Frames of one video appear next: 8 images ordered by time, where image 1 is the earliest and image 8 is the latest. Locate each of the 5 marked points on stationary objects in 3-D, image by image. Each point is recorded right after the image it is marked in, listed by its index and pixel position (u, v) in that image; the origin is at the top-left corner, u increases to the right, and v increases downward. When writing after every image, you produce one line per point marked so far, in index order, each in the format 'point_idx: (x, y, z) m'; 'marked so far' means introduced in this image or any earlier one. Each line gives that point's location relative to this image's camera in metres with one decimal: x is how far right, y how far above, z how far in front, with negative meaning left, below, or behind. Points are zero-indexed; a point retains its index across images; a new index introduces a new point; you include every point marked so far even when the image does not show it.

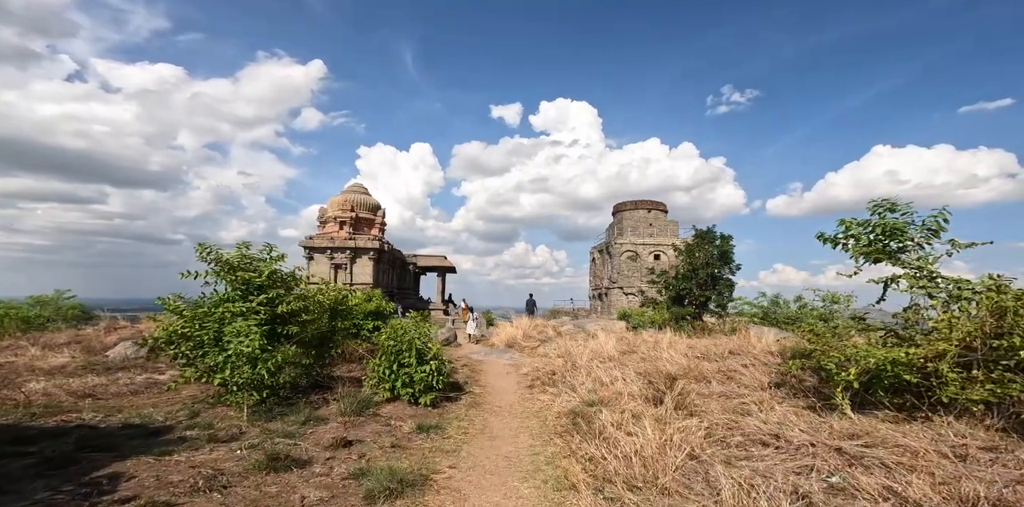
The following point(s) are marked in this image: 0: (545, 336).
0: (+1.3, -3.3, +18.9) m
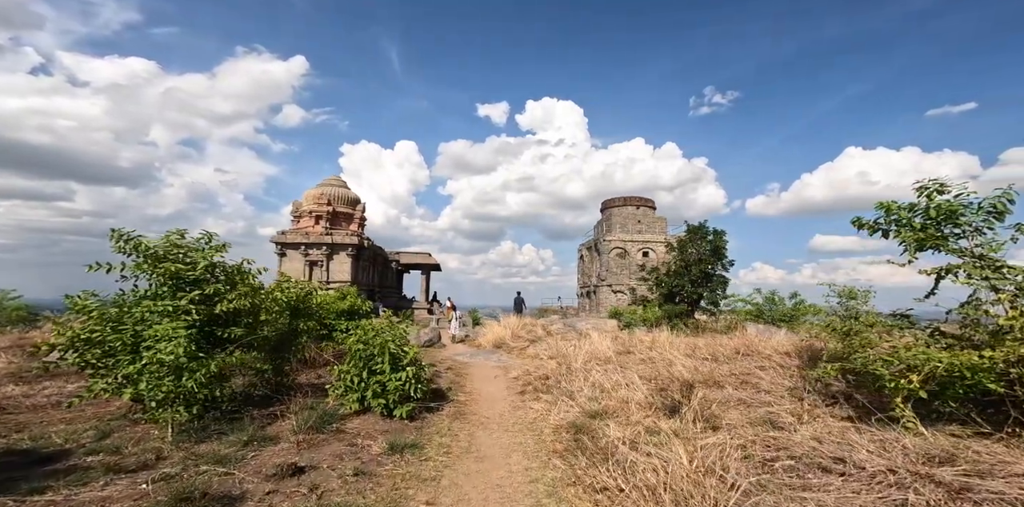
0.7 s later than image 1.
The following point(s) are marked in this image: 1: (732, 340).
0: (+0.8, -3.2, +18.0) m
1: (+5.8, -2.3, +12.3) m
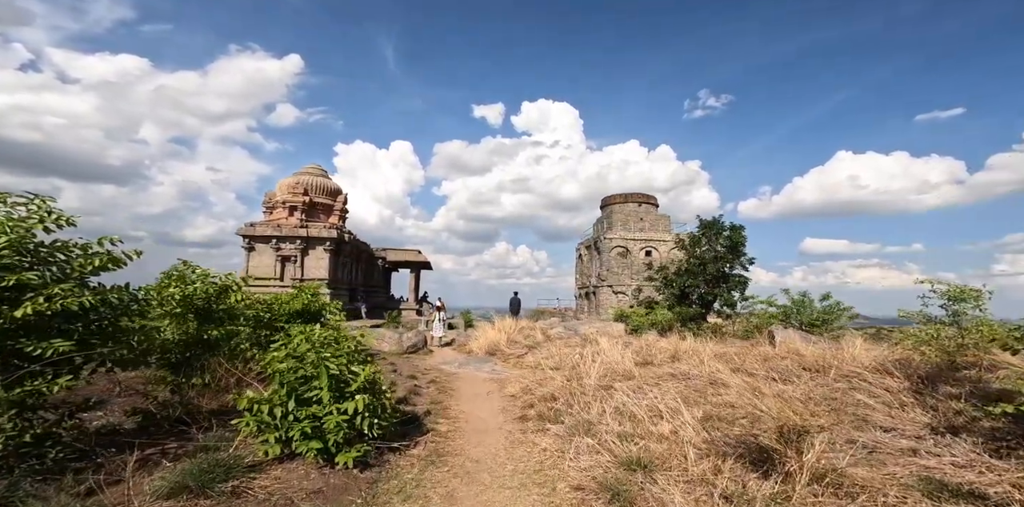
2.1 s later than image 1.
0: (+0.7, -3.0, +15.9) m
1: (+5.7, -2.1, +10.2) m
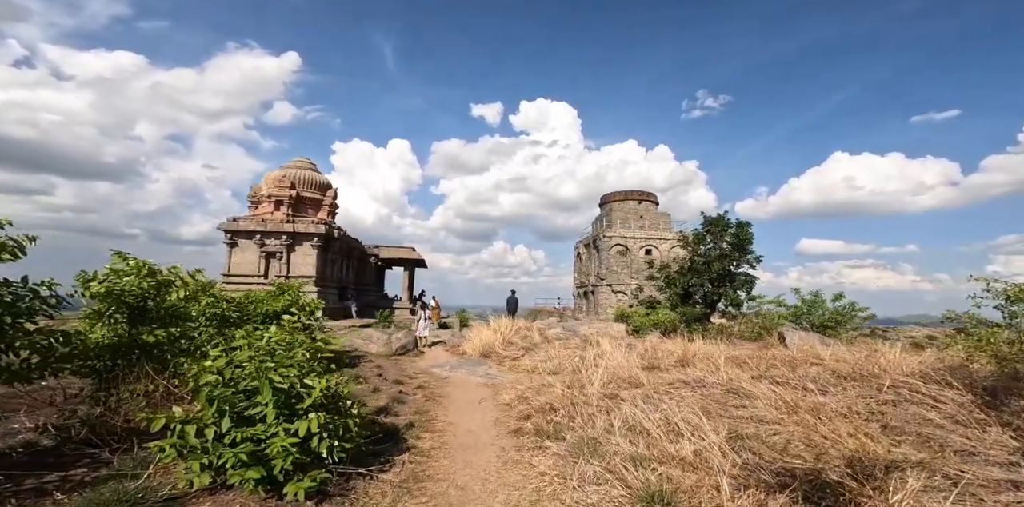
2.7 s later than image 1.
0: (+0.6, -2.9, +15.1) m
1: (+5.6, -2.0, +9.4) m
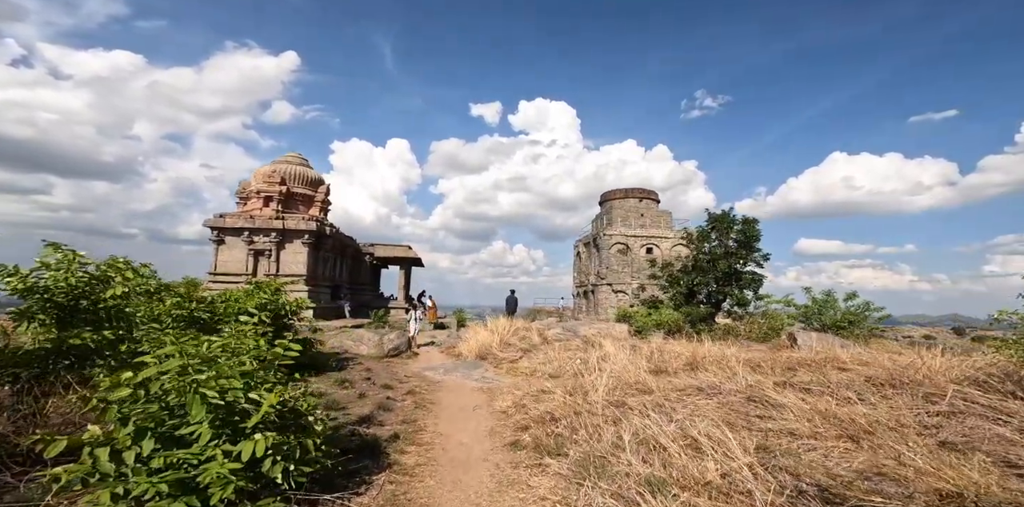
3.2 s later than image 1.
0: (+0.5, -2.8, +14.4) m
1: (+5.6, -2.0, +8.8) m
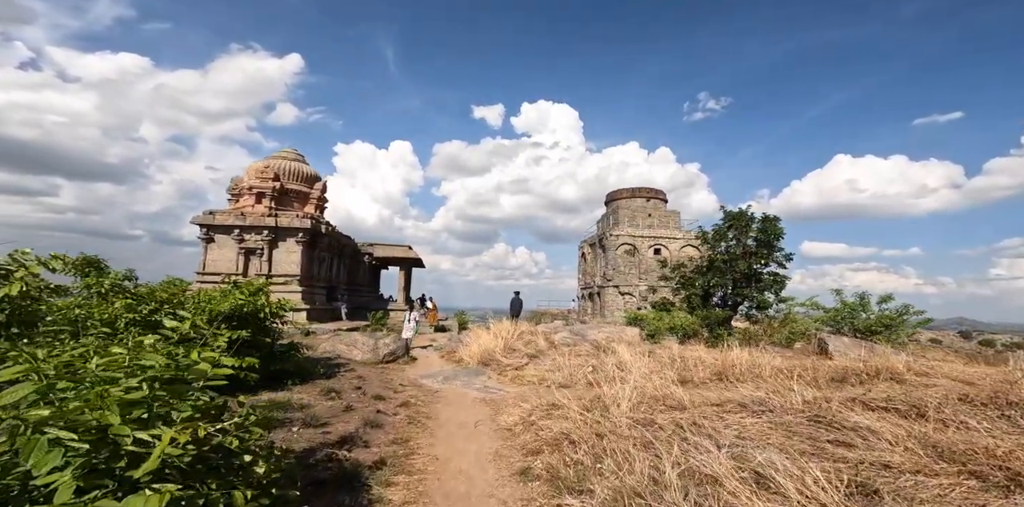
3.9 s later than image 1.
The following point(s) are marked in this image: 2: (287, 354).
0: (+0.6, -2.7, +13.4) m
1: (+5.7, -1.9, +7.8) m
2: (-4.3, -1.9, +9.0) m
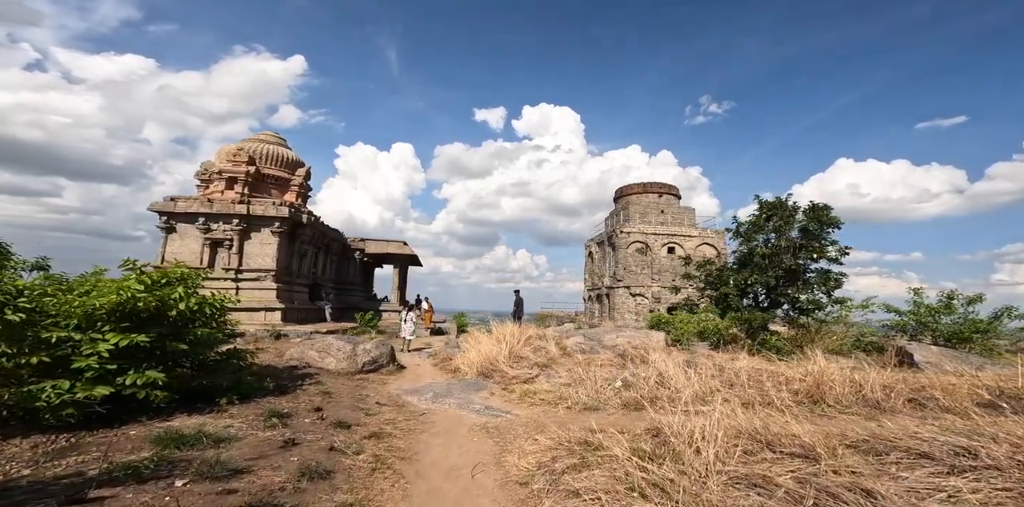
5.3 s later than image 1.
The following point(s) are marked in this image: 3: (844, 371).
0: (+0.8, -2.5, +11.2) m
1: (+5.8, -1.6, +5.6) m
2: (-4.2, -1.6, +6.8) m
3: (+4.8, -1.8, +6.8) m
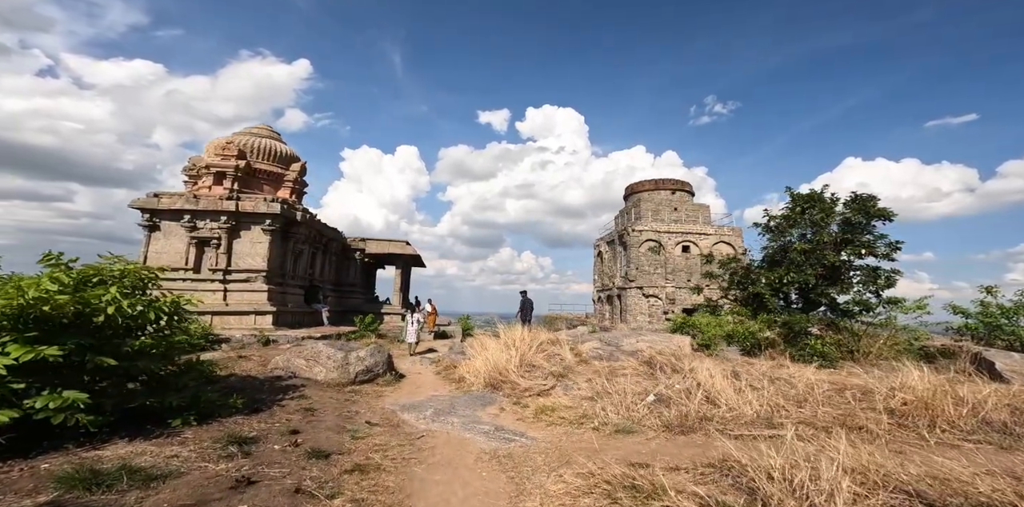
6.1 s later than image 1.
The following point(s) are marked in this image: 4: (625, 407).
0: (+1.0, -2.4, +10.0) m
1: (+6.0, -1.5, +4.3) m
2: (-4.0, -1.5, +5.7) m
3: (+5.0, -1.6, +5.5) m
4: (+1.6, -2.1, +6.5) m
